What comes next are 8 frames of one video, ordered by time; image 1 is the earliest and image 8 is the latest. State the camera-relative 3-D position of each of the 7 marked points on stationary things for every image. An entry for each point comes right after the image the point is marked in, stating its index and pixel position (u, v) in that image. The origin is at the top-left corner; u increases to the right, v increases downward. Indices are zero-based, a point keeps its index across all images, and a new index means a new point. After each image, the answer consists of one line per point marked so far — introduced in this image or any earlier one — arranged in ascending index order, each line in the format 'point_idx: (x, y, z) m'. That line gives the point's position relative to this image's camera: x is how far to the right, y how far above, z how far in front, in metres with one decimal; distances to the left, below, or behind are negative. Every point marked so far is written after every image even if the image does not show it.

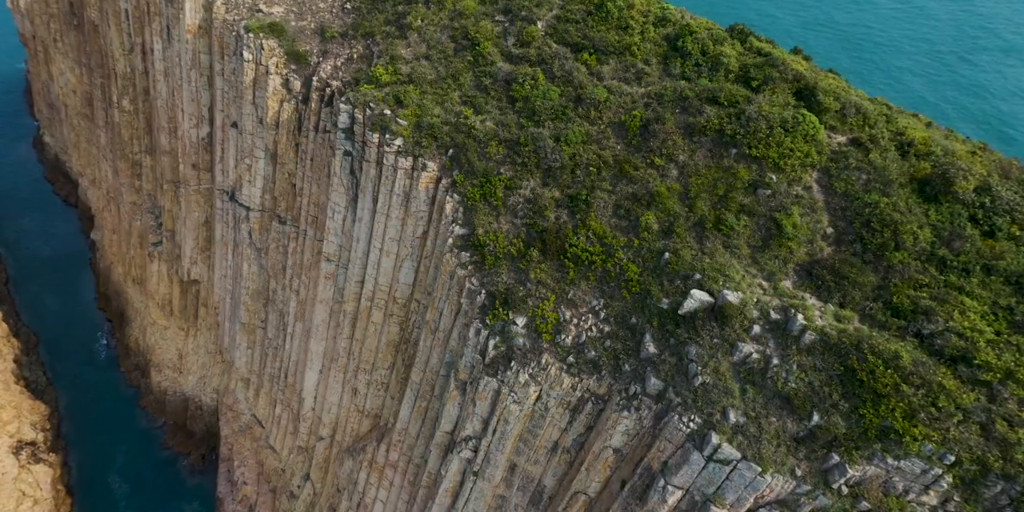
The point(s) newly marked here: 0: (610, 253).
0: (+2.4, +0.2, +16.6) m
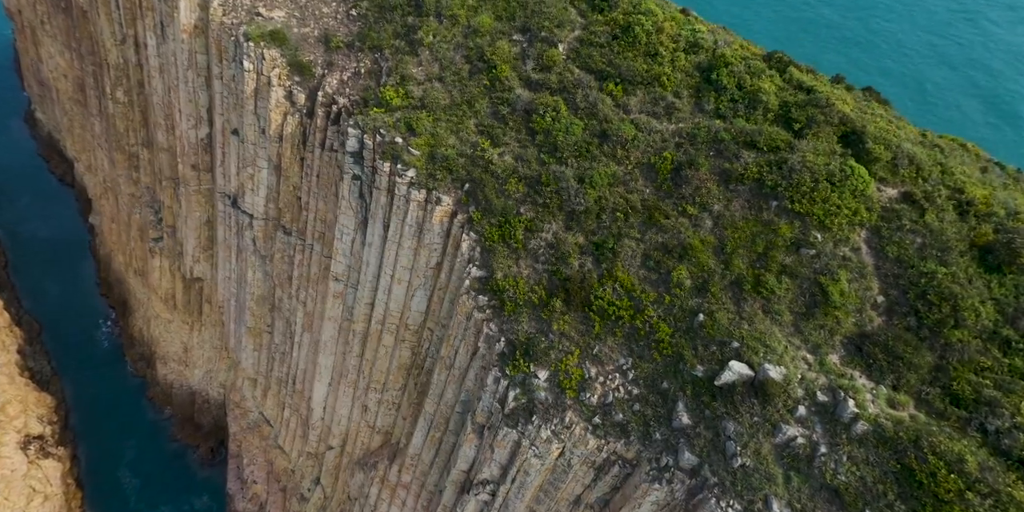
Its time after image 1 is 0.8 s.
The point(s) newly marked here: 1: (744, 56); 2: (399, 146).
0: (+3.0, -1.2, +15.6) m
1: (+6.3, +5.3, +17.8) m
2: (-3.4, +3.4, +19.7) m
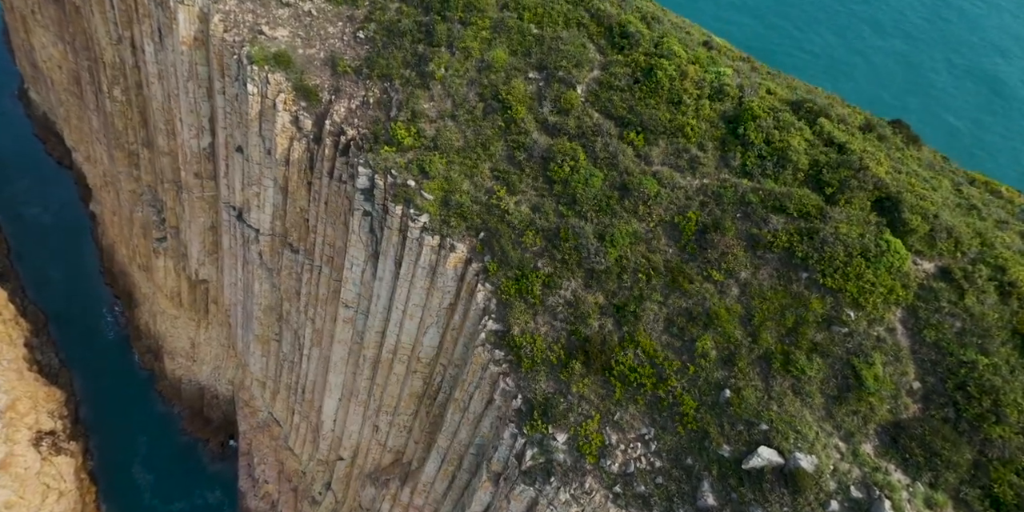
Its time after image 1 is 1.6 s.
0: (+3.5, -2.8, +15.1) m
1: (+6.8, +3.8, +17.0) m
2: (-2.9, +2.0, +19.0) m
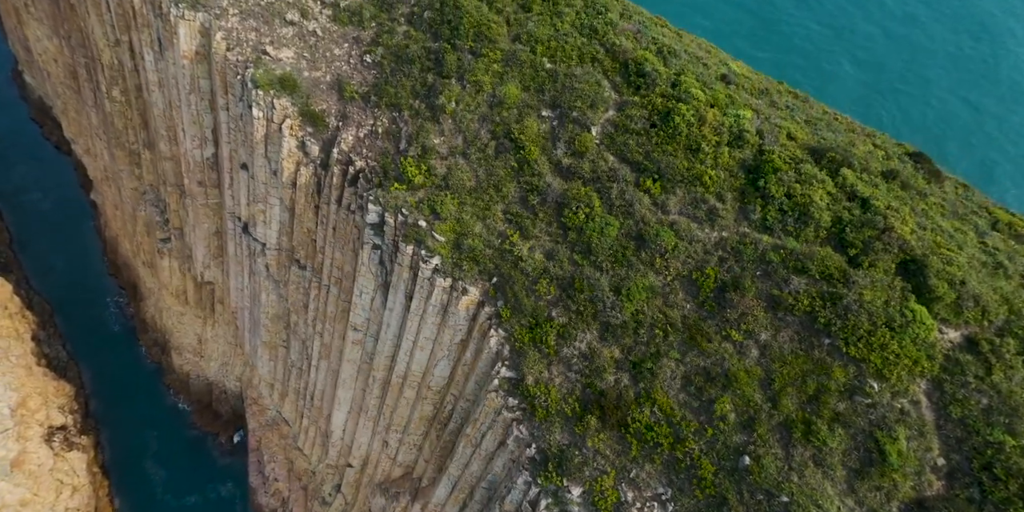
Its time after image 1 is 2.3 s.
0: (+3.8, -4.2, +15.0) m
1: (+7.1, +2.5, +16.6) m
2: (-2.6, +0.7, +18.7) m
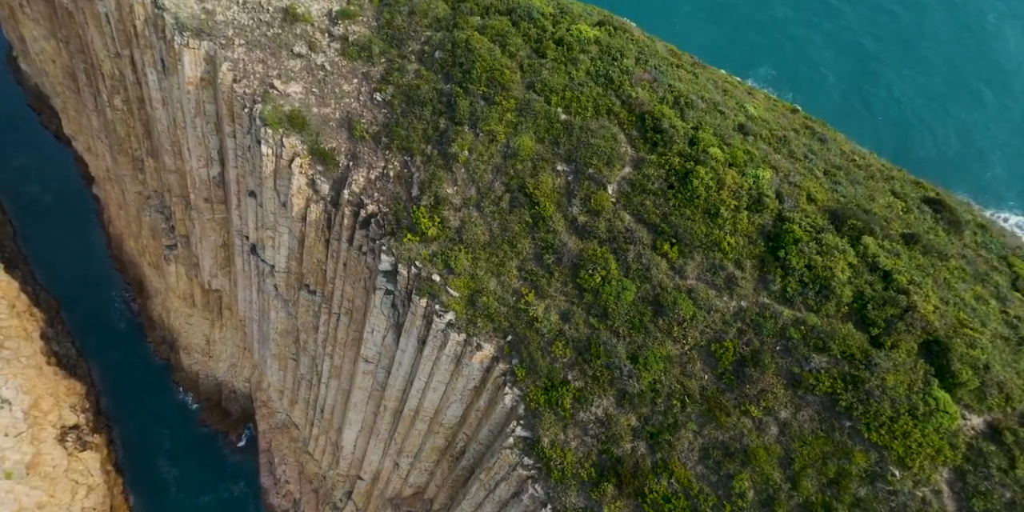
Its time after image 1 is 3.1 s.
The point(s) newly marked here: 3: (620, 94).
0: (+4.2, -5.9, +15.0) m
1: (+7.5, +0.9, +16.3) m
2: (-2.2, -0.9, +18.6) m
3: (+3.2, +4.7, +19.1) m
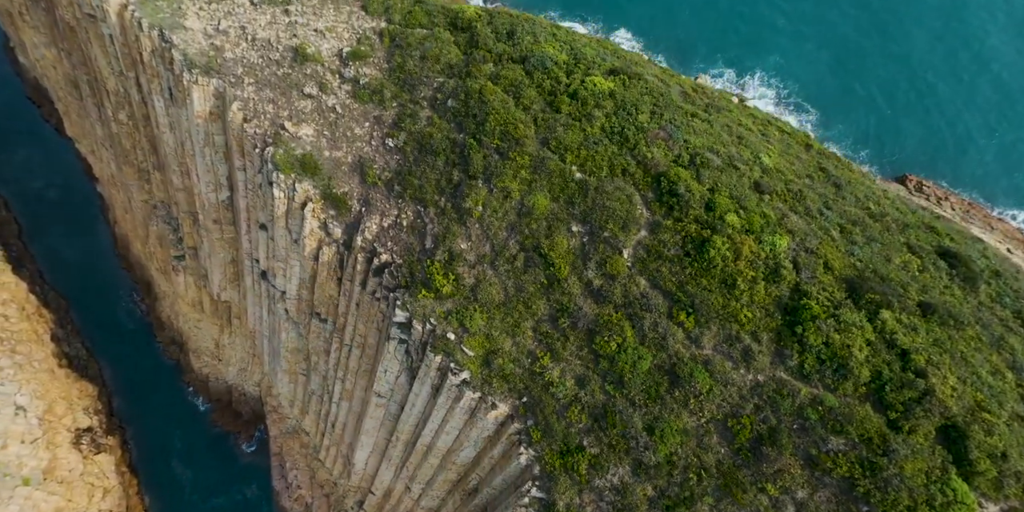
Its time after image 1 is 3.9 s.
0: (+4.7, -7.7, +15.2) m
1: (+7.9, -0.9, +16.3) m
2: (-1.7, -2.6, +18.6) m
3: (+3.6, +3.0, +18.9) m
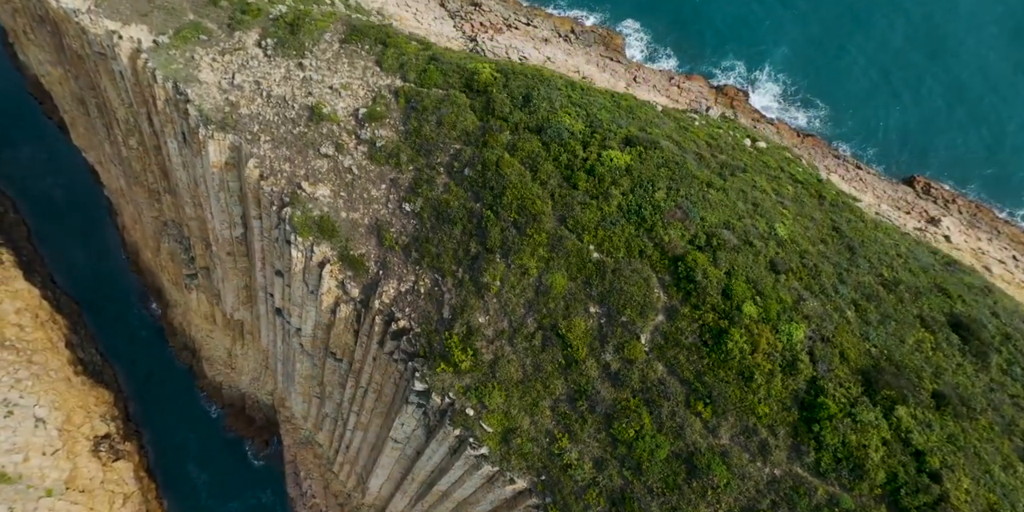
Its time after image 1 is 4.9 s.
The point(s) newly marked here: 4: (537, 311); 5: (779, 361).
0: (+5.2, -10.1, +15.7) m
1: (+8.5, -3.3, +16.5) m
2: (-1.2, -4.9, +19.0) m
3: (+4.1, +0.7, +19.1) m
4: (+0.8, -1.6, +19.3) m
5: (+6.9, -2.6, +17.0) m
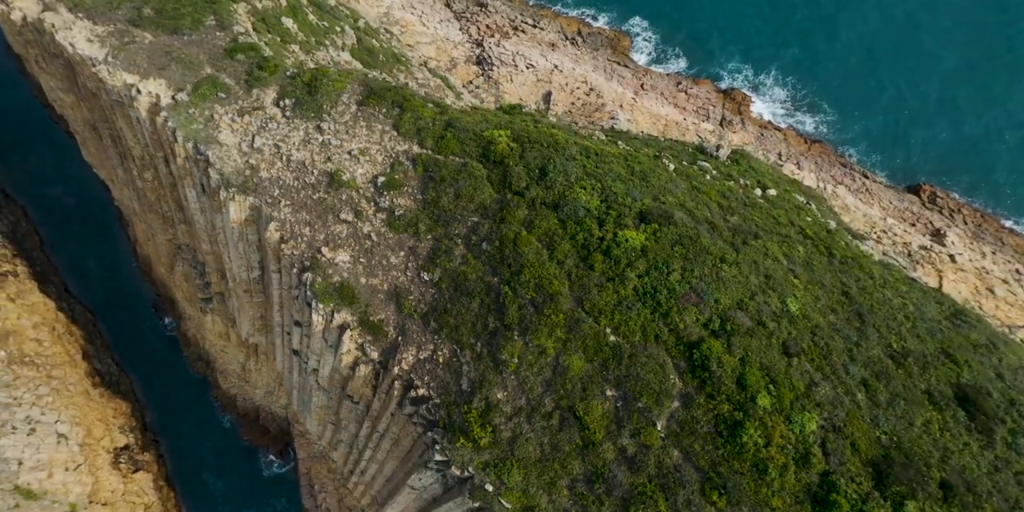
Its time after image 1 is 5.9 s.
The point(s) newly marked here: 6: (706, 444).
0: (+5.8, -12.7, +16.4) m
1: (+9.0, -5.8, +17.1) m
2: (-0.6, -7.4, +19.6) m
3: (+4.7, -1.8, +19.5) m
4: (+1.3, -4.1, +19.8) m
5: (+7.4, -5.1, +17.5) m
6: (+5.3, -5.1, +18.0) m
